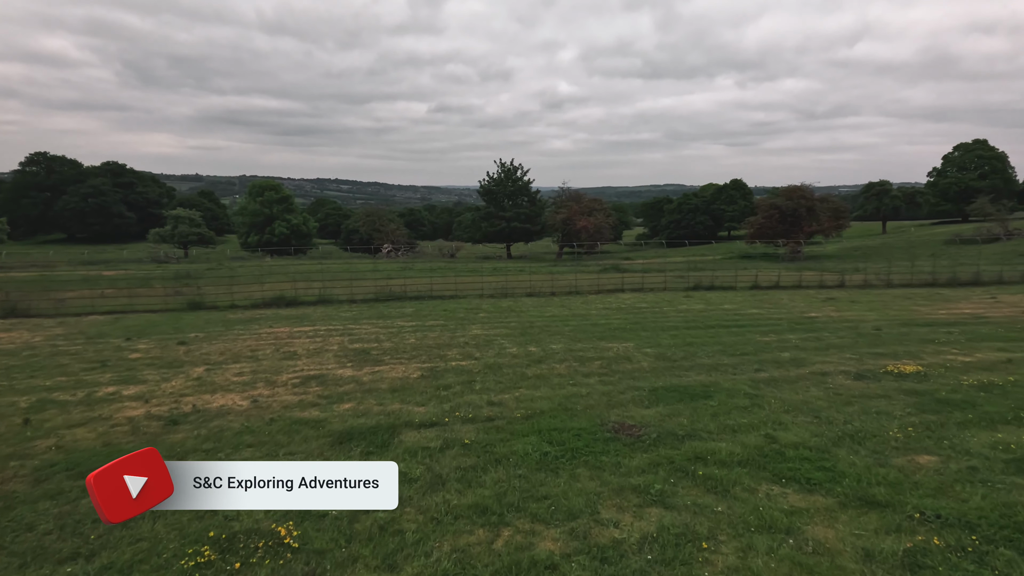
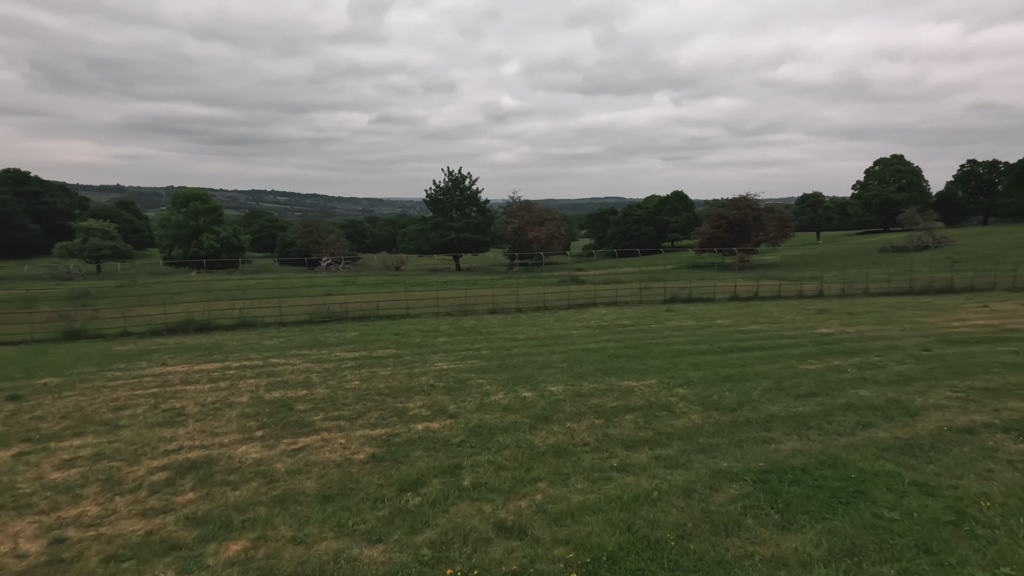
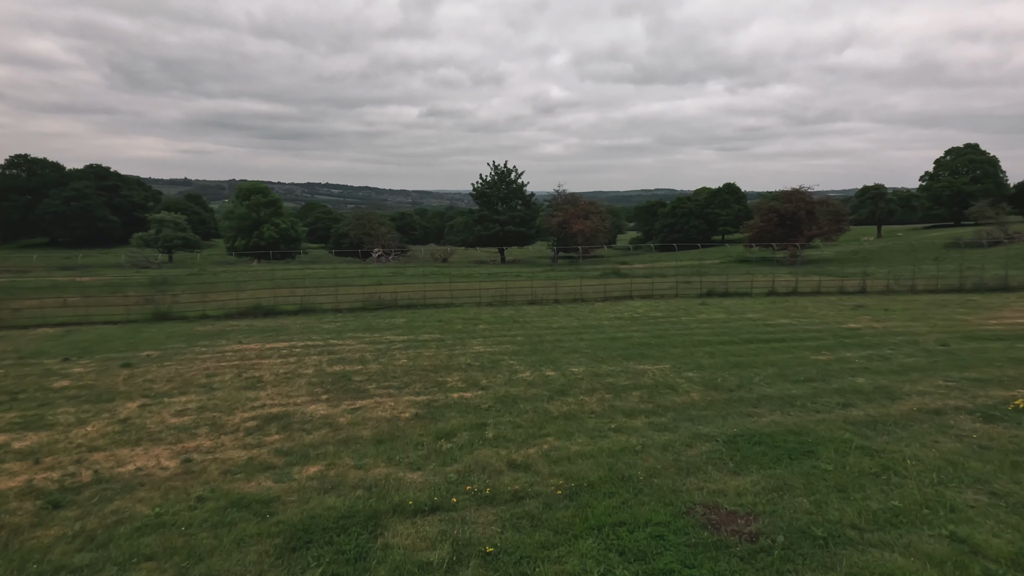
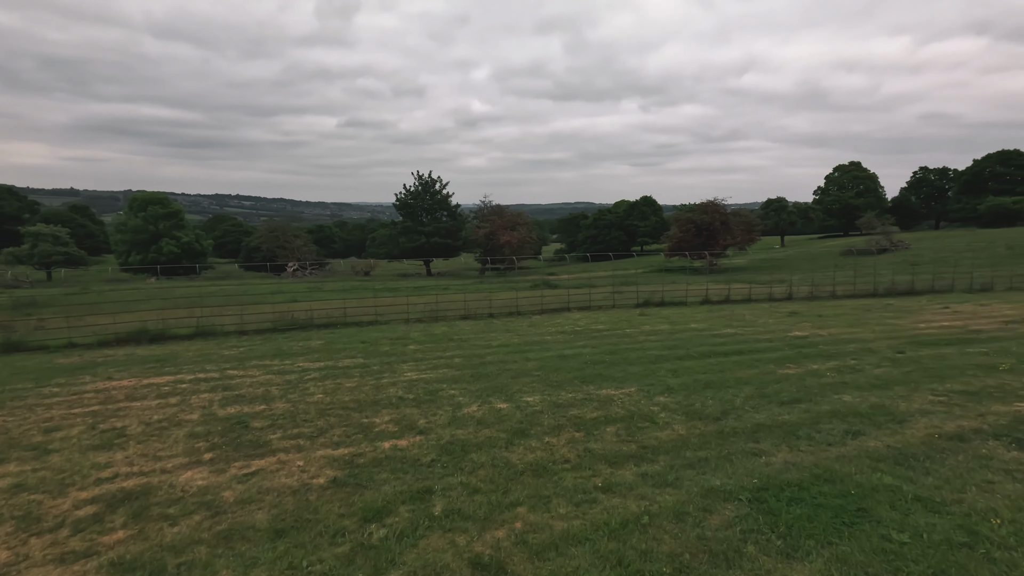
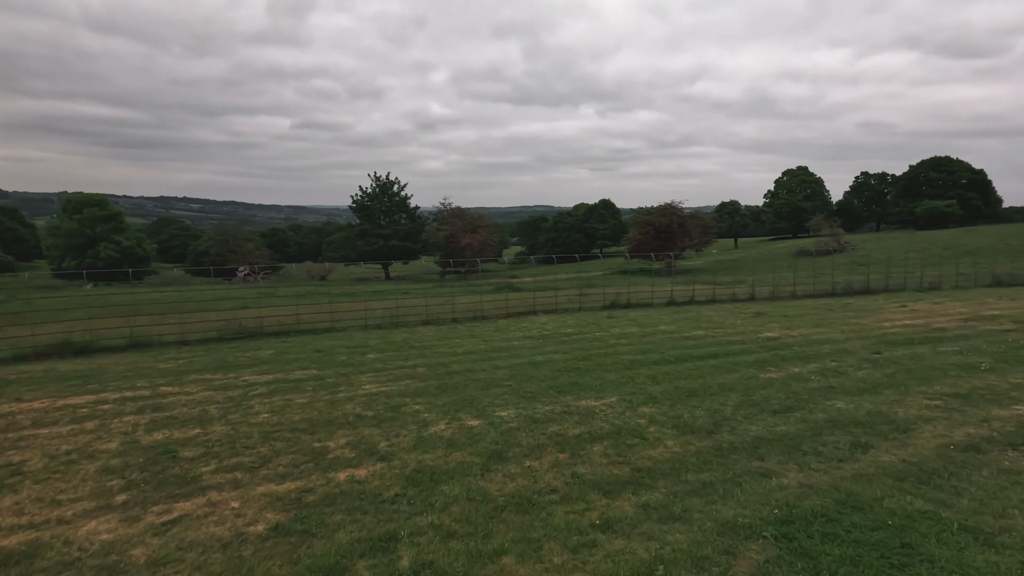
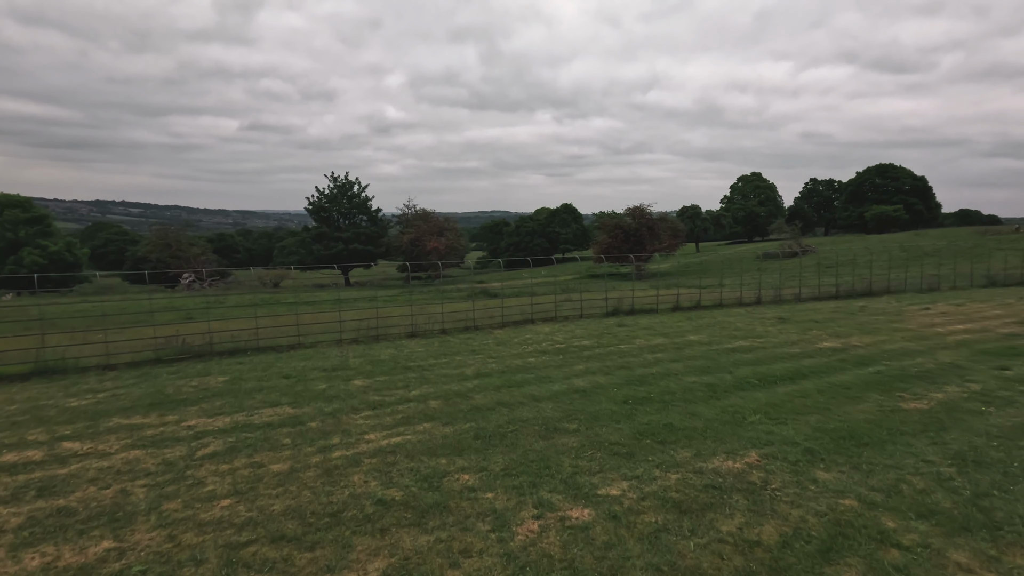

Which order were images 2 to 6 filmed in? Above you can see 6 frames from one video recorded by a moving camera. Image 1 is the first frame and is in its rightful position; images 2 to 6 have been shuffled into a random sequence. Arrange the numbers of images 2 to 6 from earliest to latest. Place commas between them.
3, 2, 4, 5, 6
